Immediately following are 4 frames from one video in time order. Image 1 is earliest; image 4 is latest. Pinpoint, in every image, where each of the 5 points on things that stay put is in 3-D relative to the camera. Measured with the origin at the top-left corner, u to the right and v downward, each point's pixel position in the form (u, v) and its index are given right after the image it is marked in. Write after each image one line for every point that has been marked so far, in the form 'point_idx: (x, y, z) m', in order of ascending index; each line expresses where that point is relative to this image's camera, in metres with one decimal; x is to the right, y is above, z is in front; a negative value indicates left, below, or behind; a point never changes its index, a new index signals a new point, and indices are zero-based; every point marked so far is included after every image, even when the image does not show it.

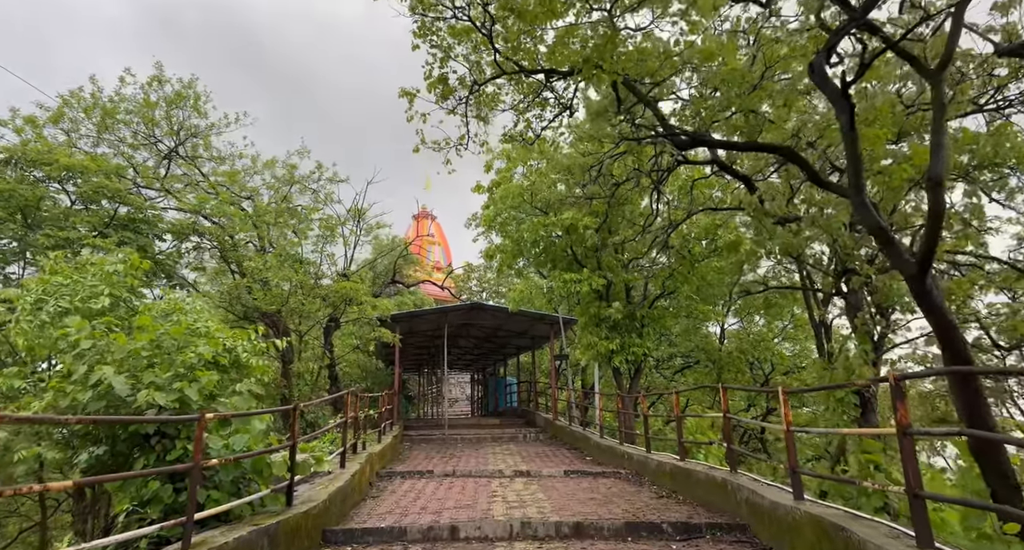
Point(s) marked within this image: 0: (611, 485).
0: (+1.3, -2.8, +7.3) m
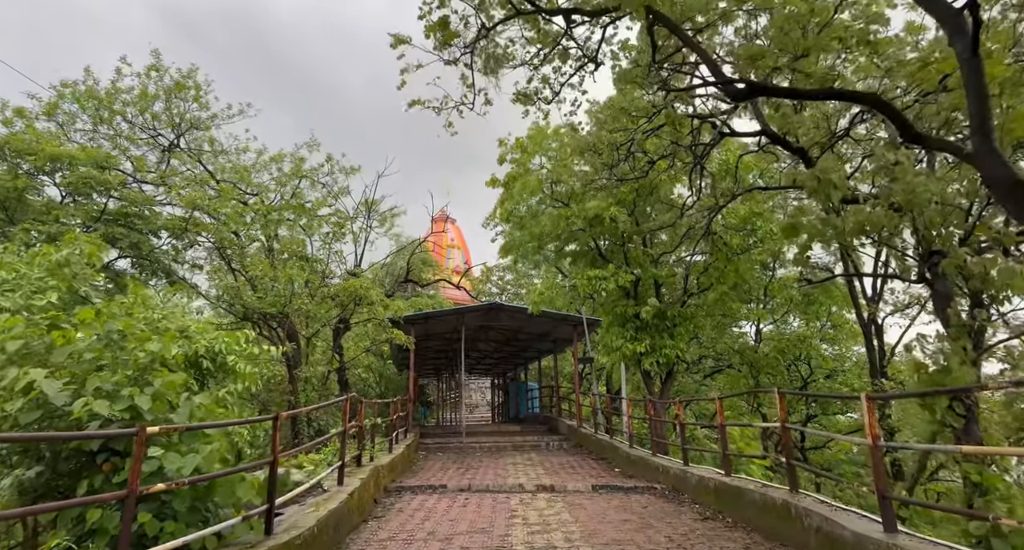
0: (+1.6, -2.7, +6.4) m
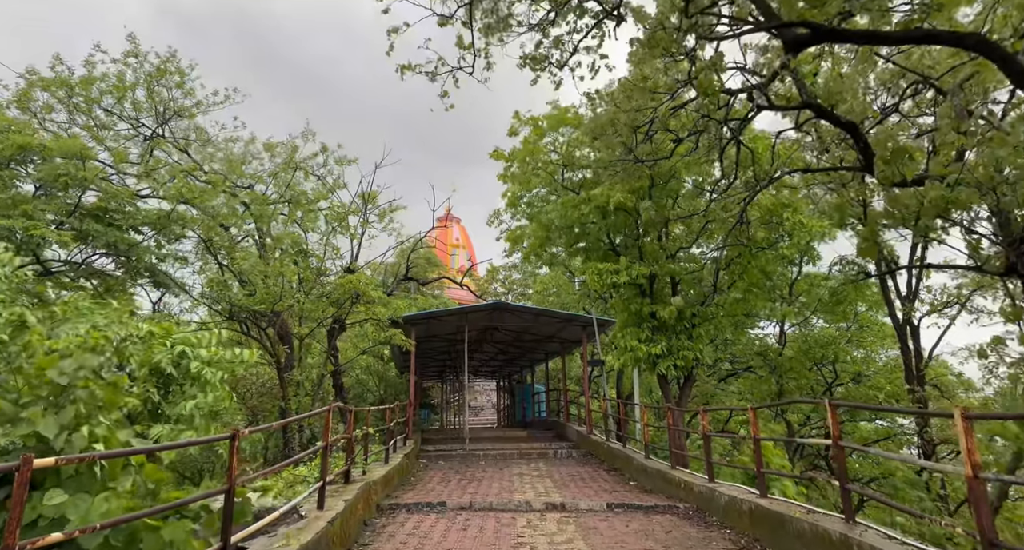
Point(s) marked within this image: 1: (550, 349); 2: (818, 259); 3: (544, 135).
0: (+1.6, -2.7, +5.7) m
1: (+1.2, -2.3, +17.0) m
2: (+6.3, +0.3, +11.1) m
3: (+0.6, +2.7, +10.5) m
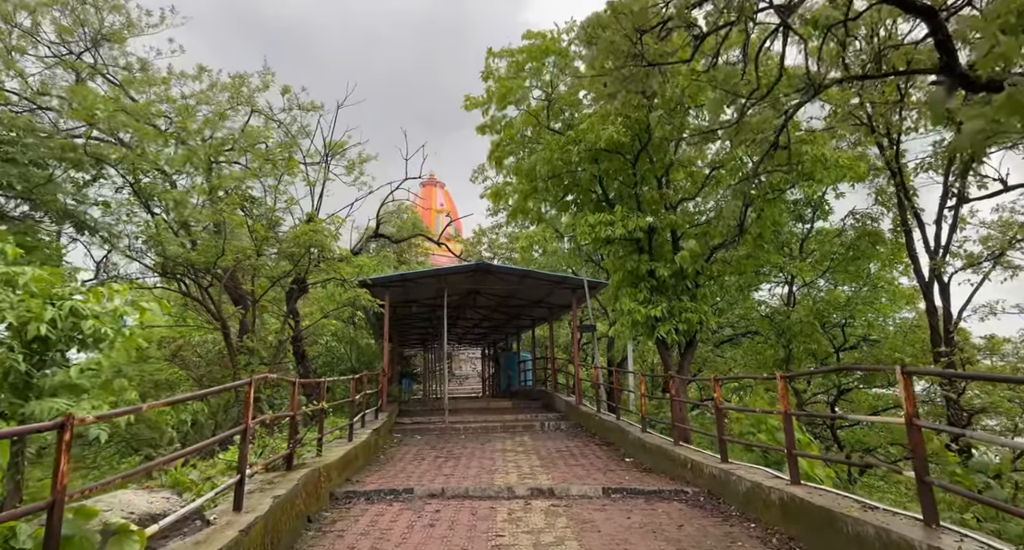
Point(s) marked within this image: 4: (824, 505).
0: (+1.5, -2.1, +4.7) m
1: (+0.7, -1.2, +16.0) m
2: (+6.0, +1.2, +10.1) m
3: (+0.3, +3.5, +9.1) m
4: (+2.2, -1.6, +3.8) m
